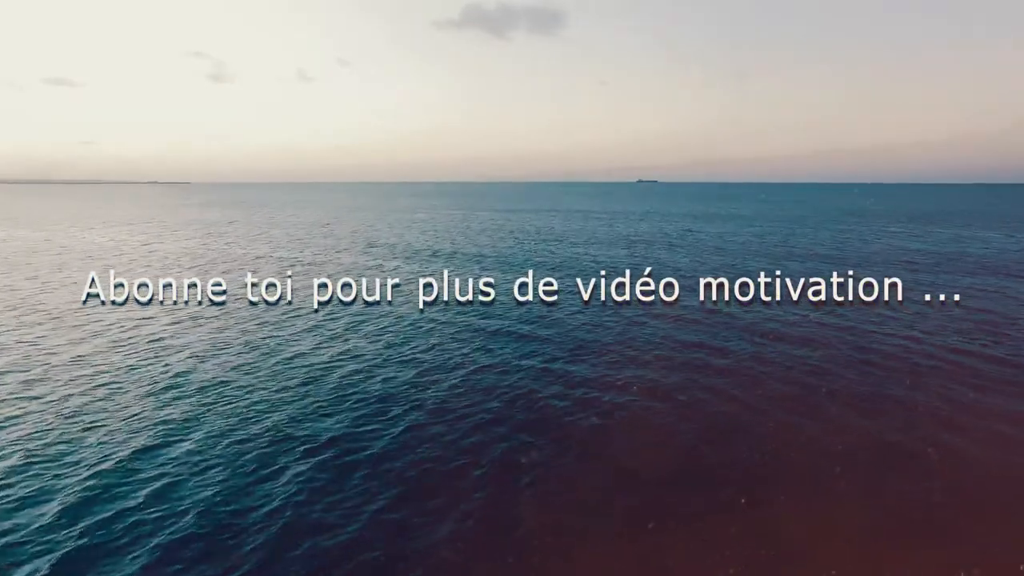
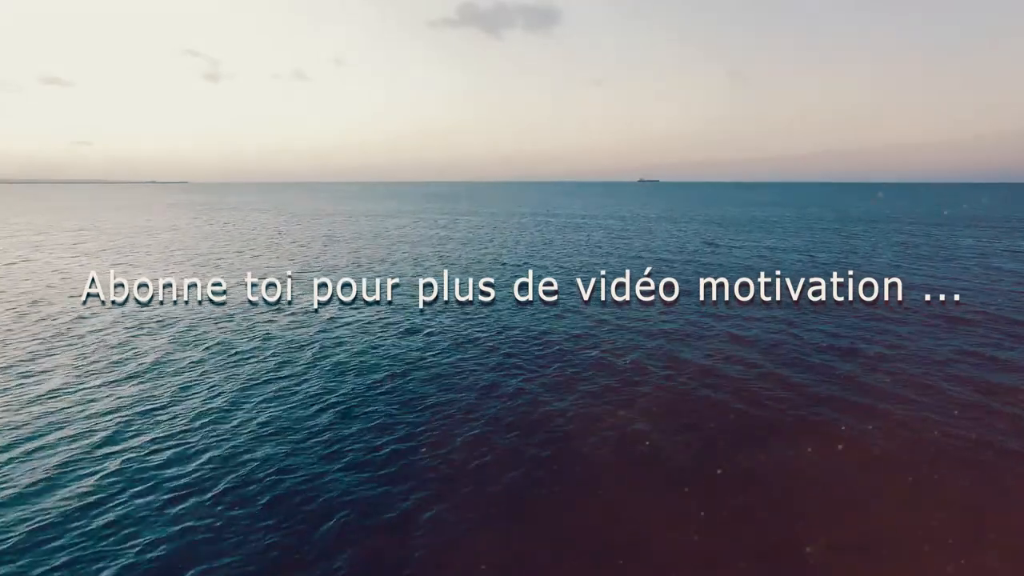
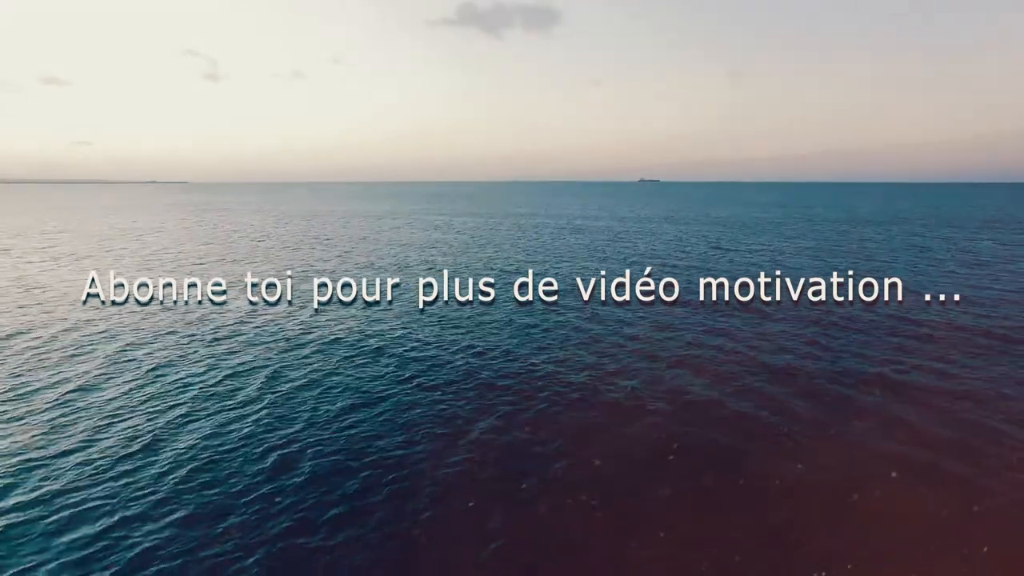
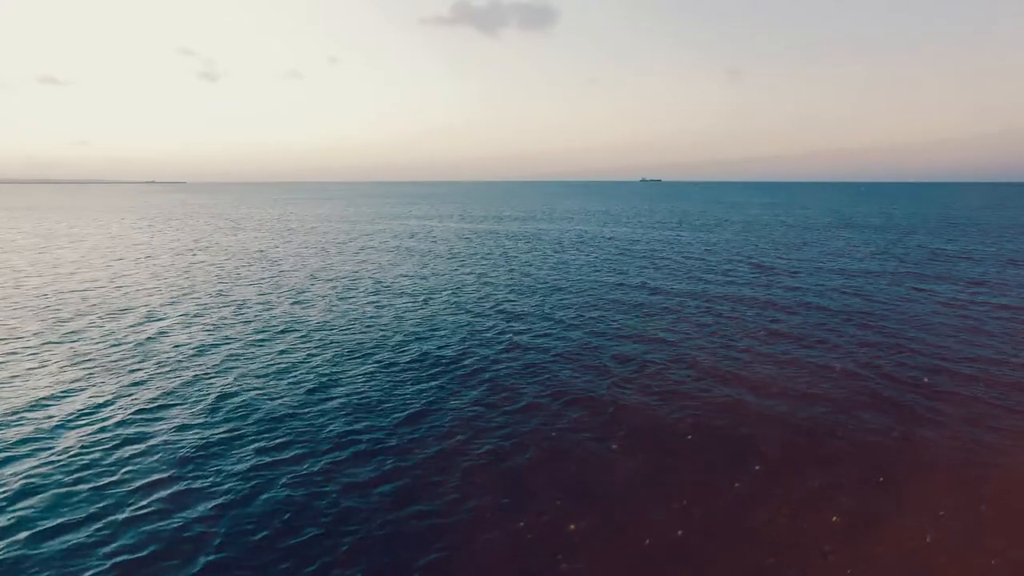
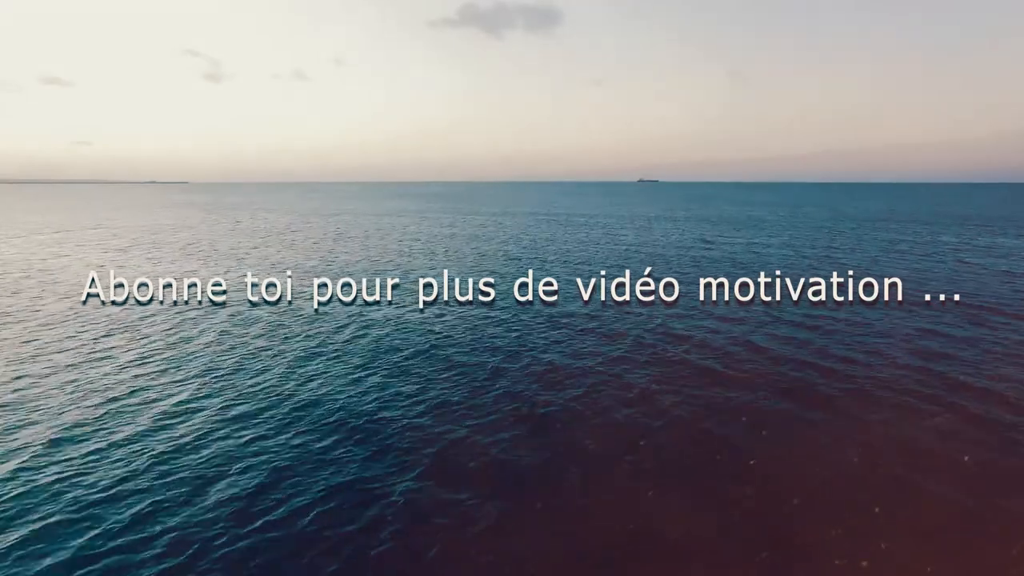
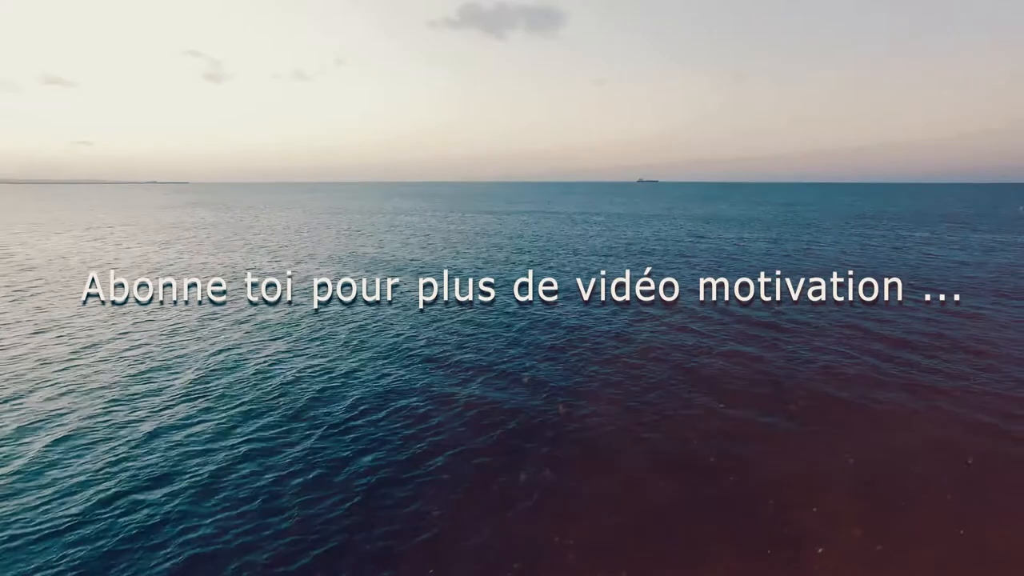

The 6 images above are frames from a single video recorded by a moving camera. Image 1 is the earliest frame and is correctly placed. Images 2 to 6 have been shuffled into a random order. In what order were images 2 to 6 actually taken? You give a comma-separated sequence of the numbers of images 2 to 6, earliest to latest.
6, 5, 2, 3, 4
